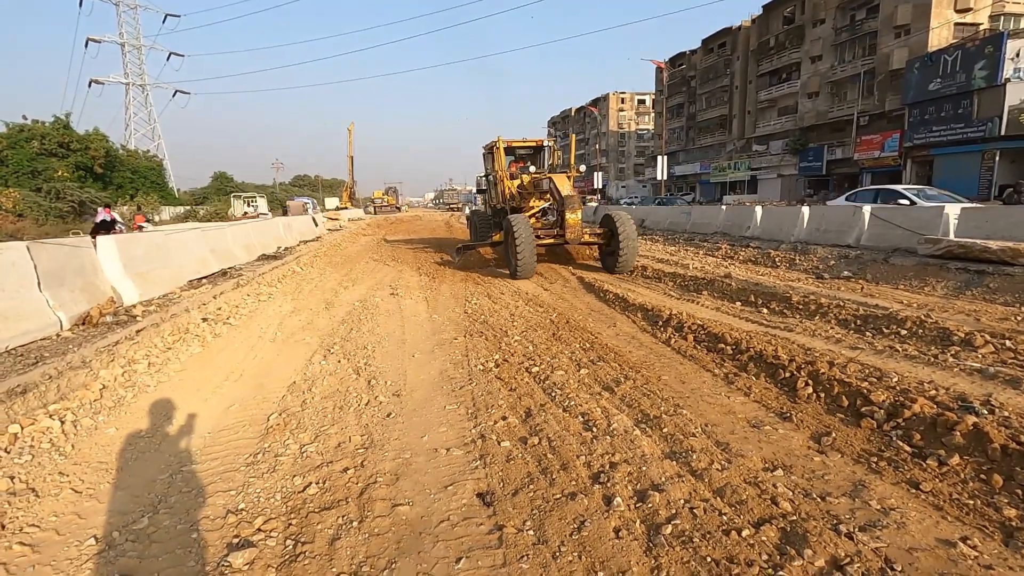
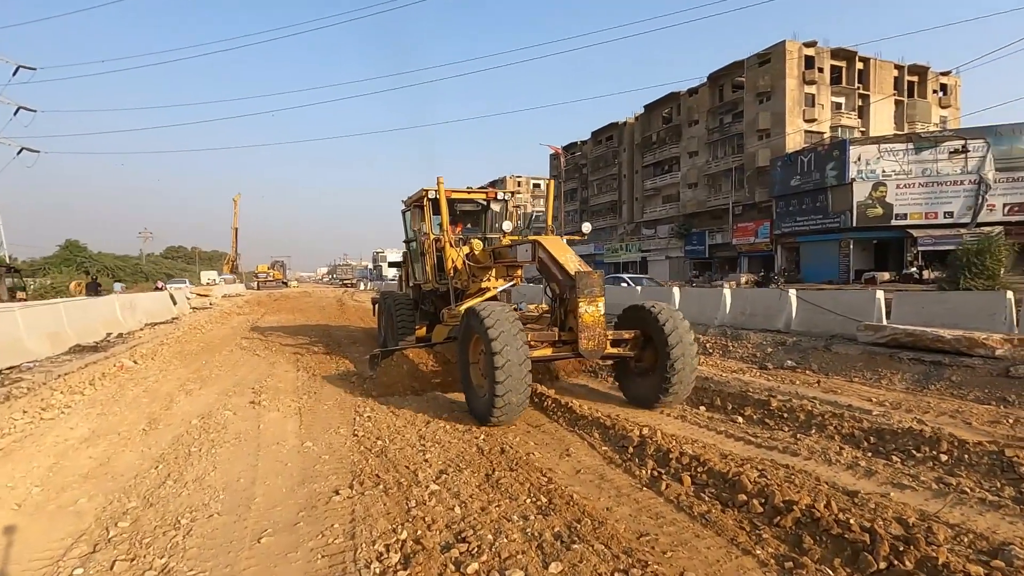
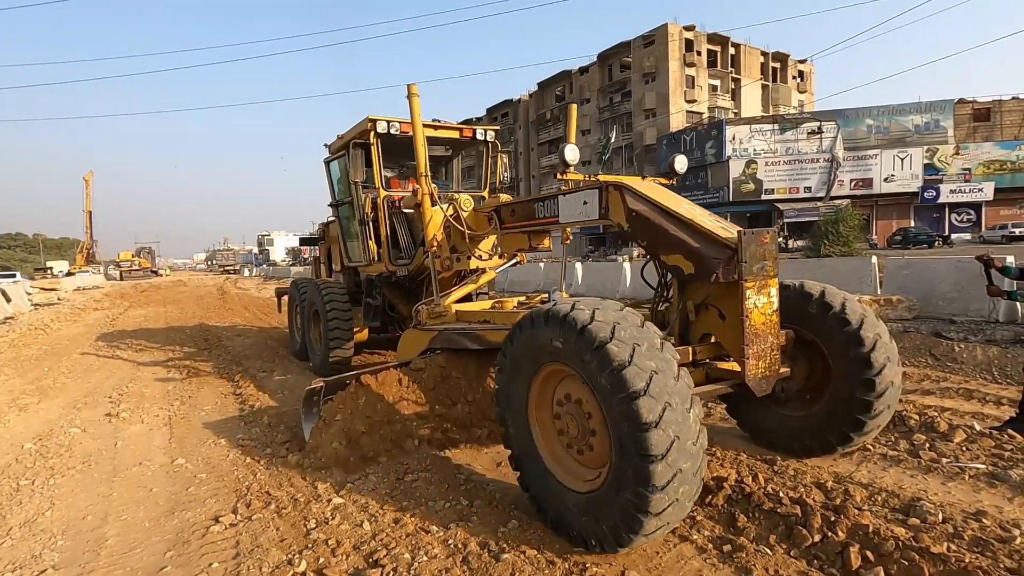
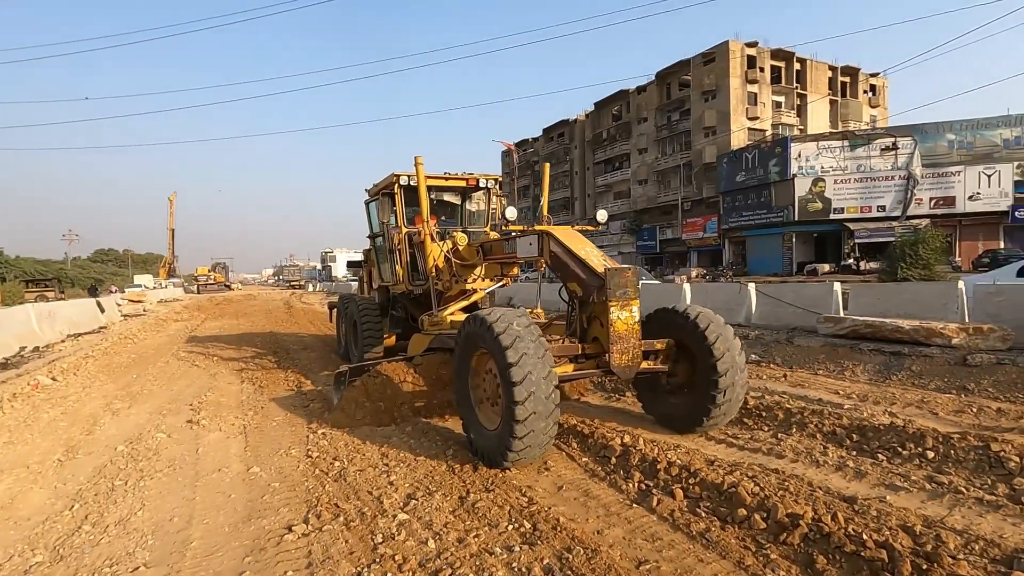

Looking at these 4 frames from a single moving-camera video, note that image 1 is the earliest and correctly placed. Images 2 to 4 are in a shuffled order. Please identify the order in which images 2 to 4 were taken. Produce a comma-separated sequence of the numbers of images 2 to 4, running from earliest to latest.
2, 4, 3
